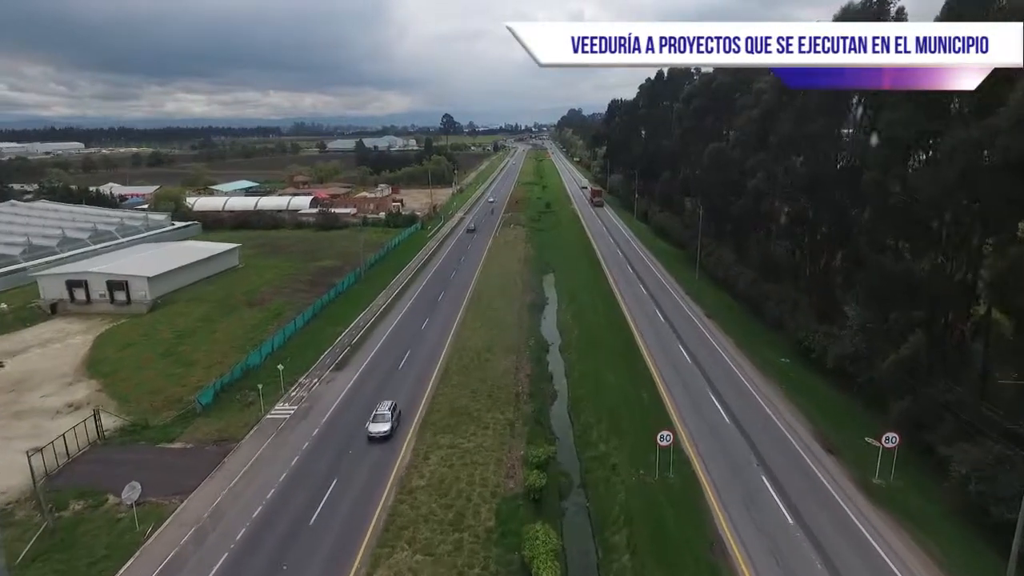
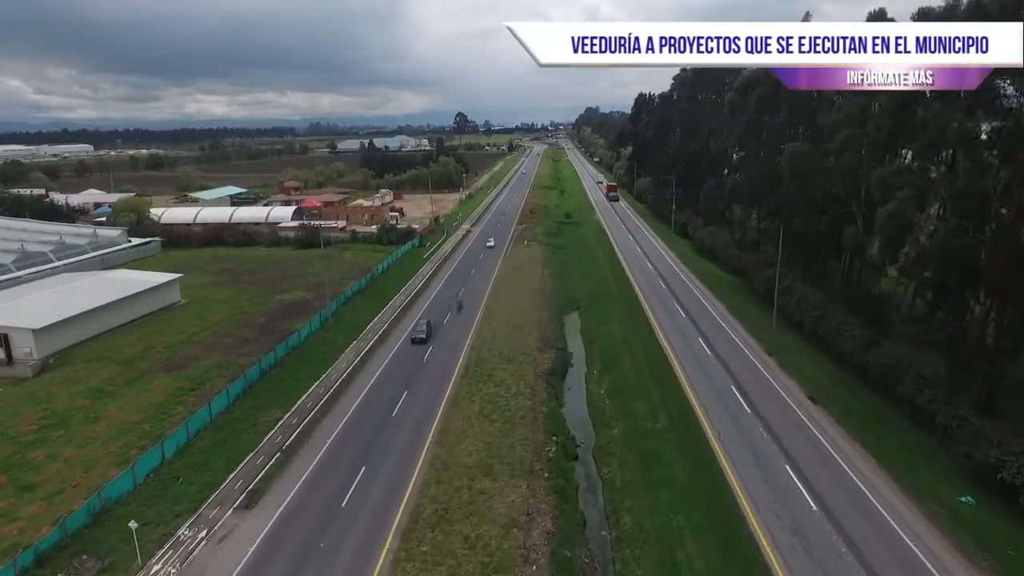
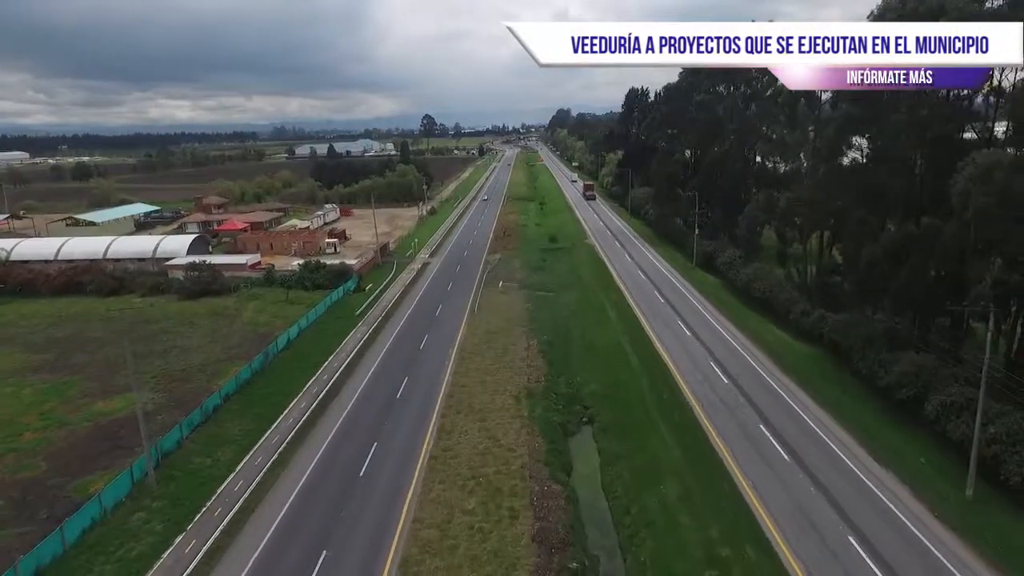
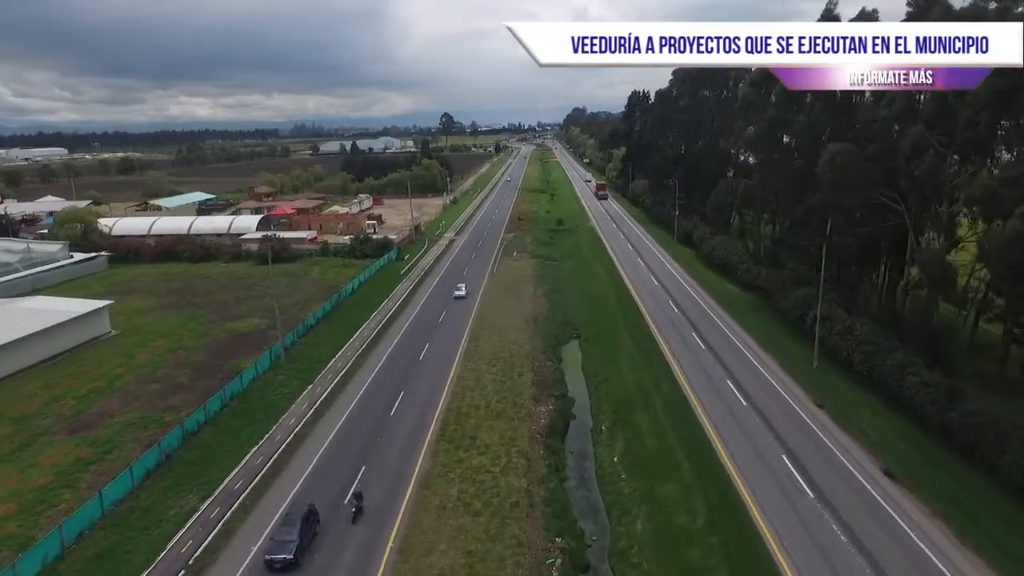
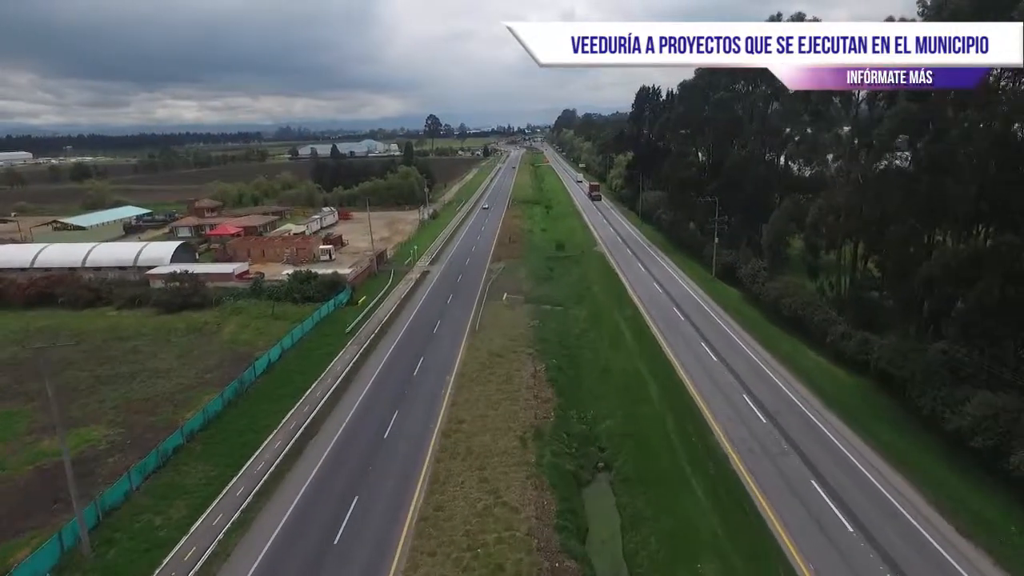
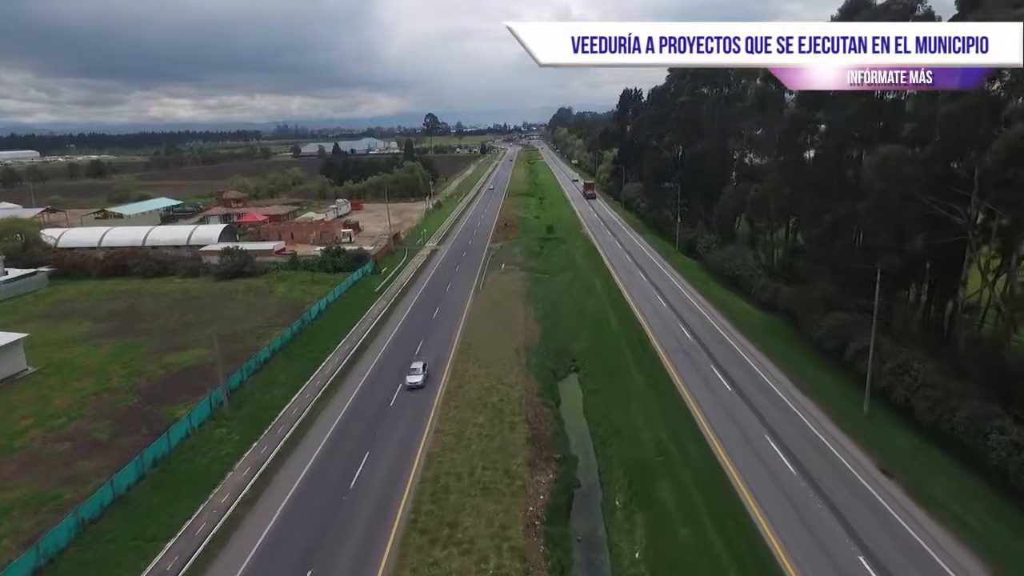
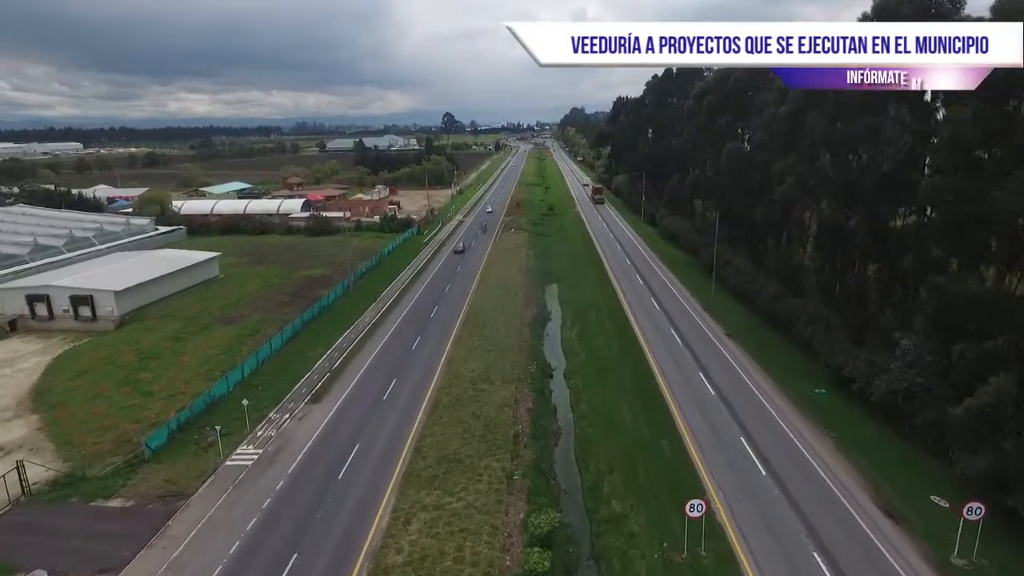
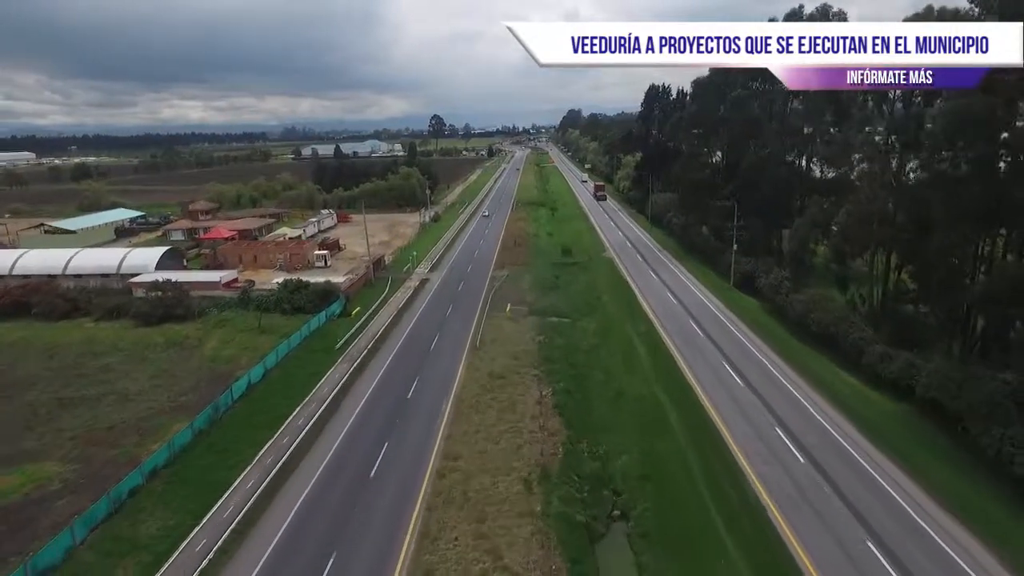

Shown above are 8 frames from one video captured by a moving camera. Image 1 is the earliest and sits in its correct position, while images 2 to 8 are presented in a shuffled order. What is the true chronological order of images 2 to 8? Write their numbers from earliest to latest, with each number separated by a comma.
7, 2, 4, 6, 3, 5, 8
